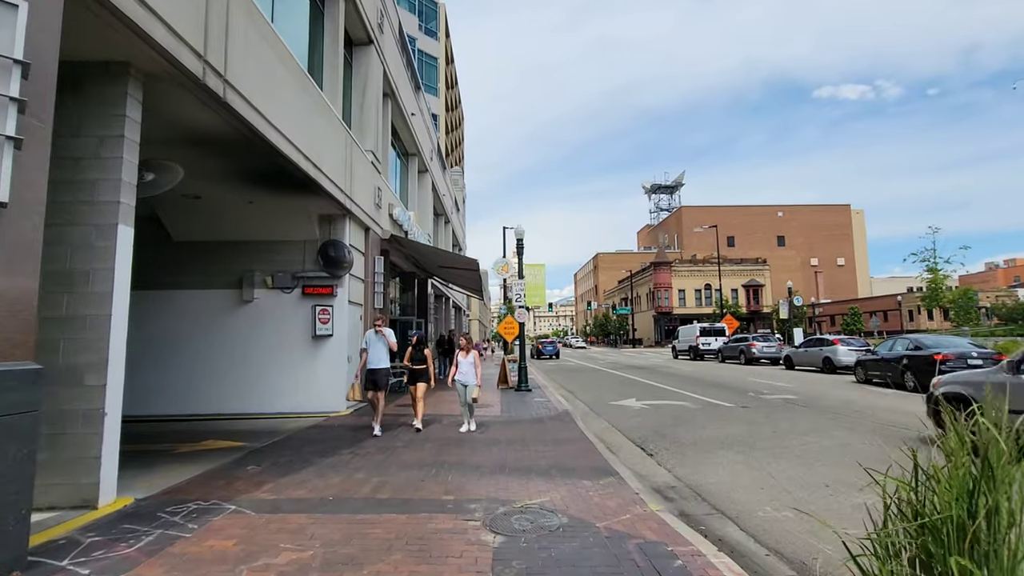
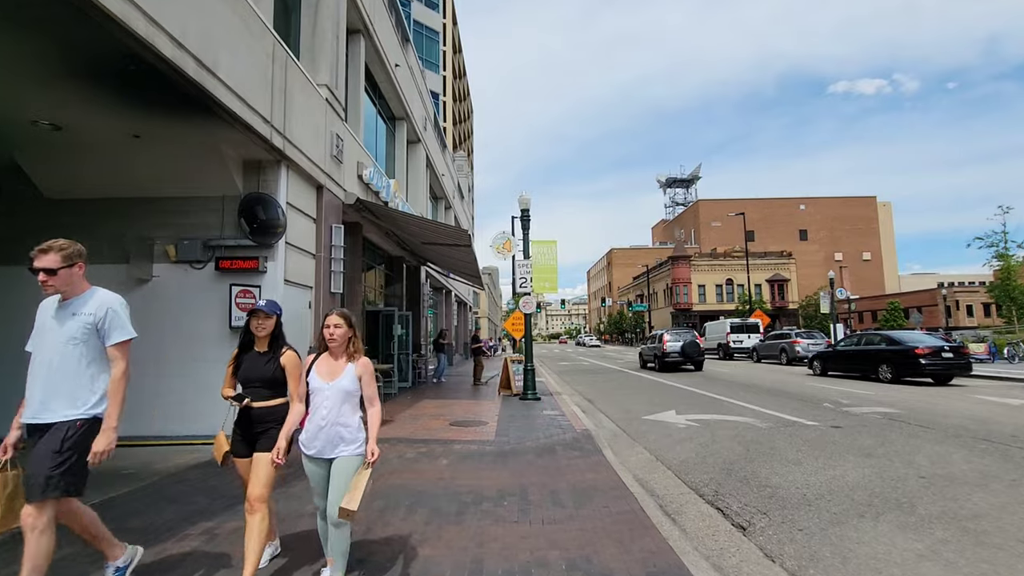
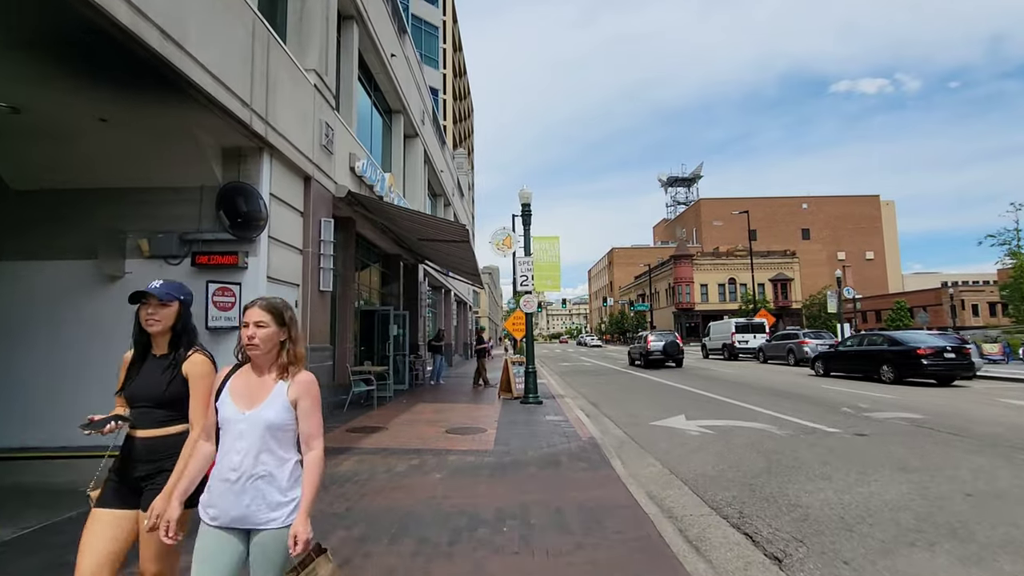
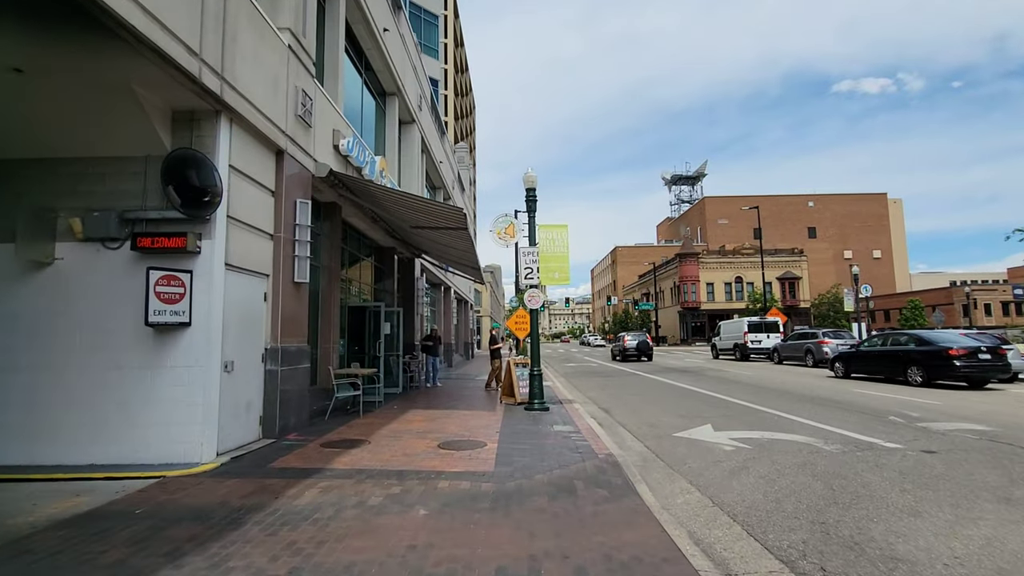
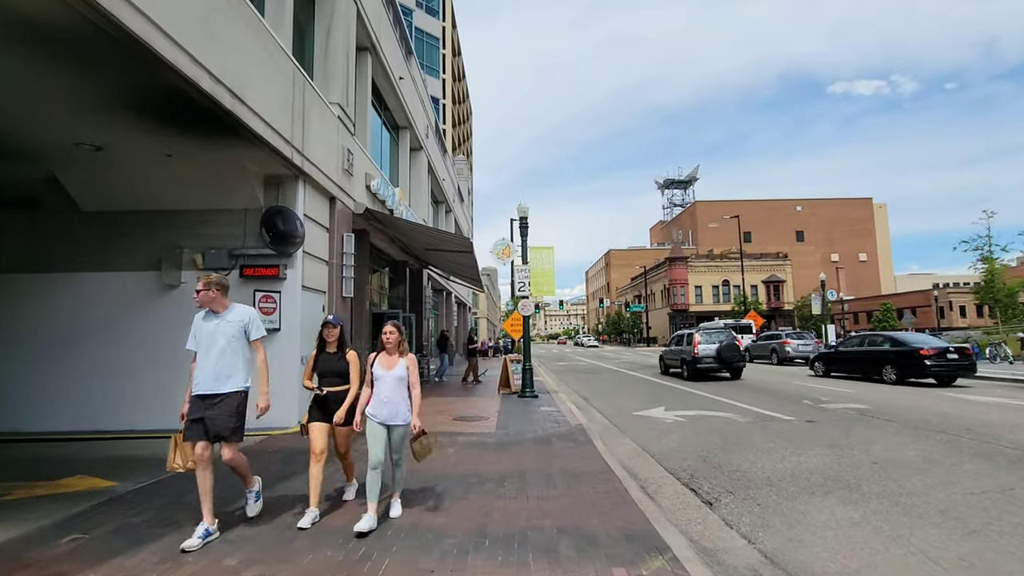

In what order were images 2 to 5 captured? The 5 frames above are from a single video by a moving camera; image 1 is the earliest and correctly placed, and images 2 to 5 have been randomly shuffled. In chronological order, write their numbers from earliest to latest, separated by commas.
5, 2, 3, 4
